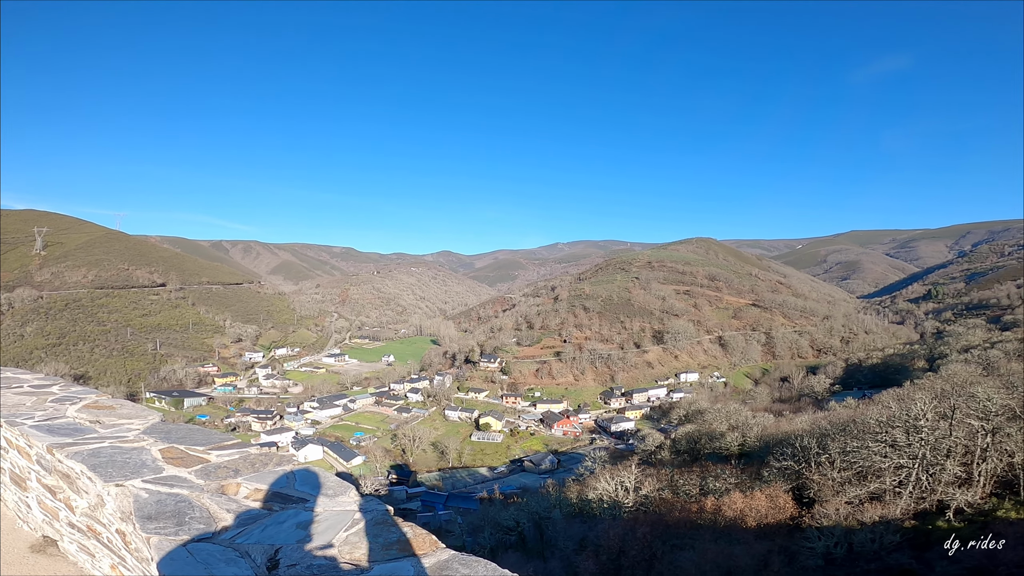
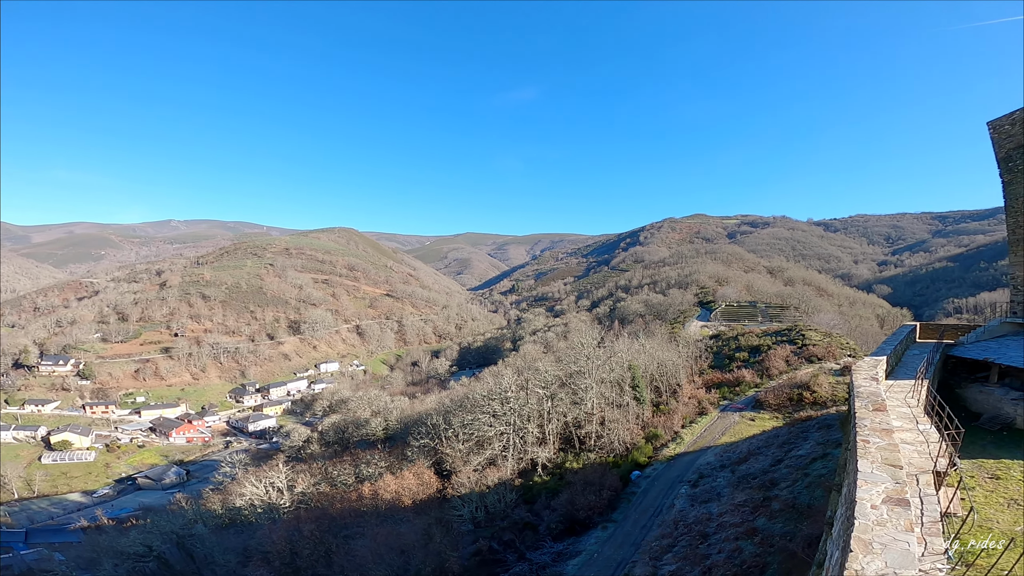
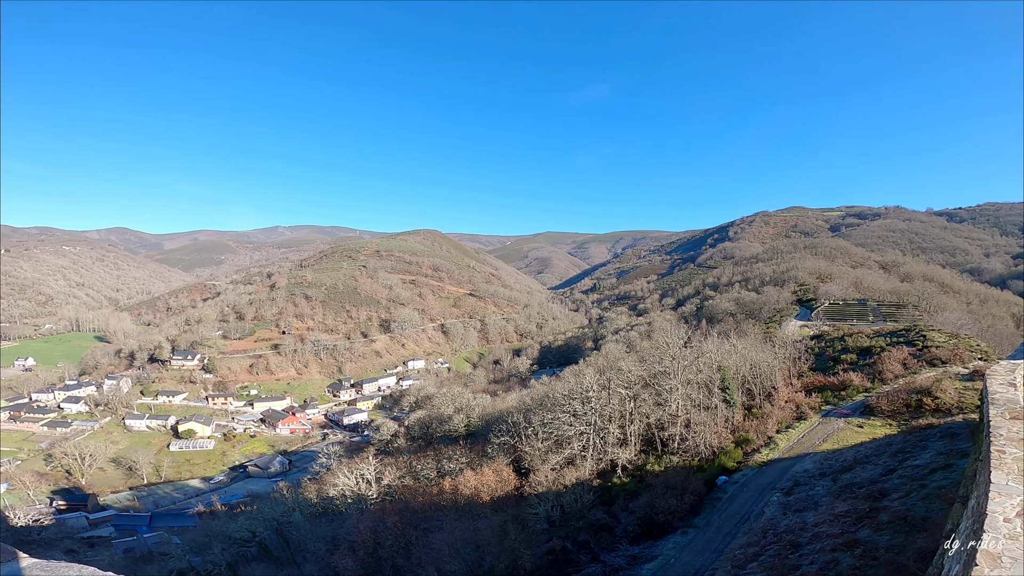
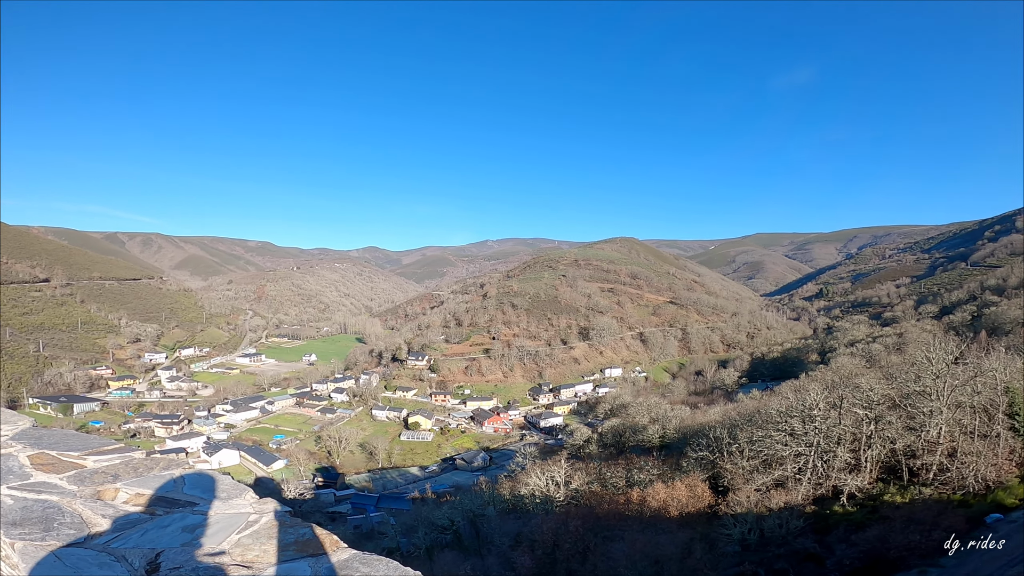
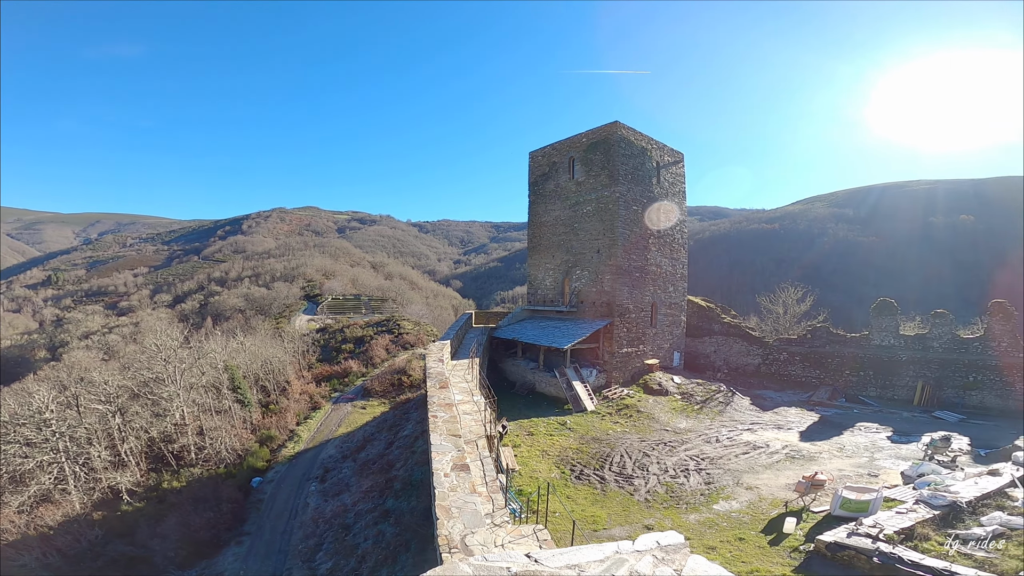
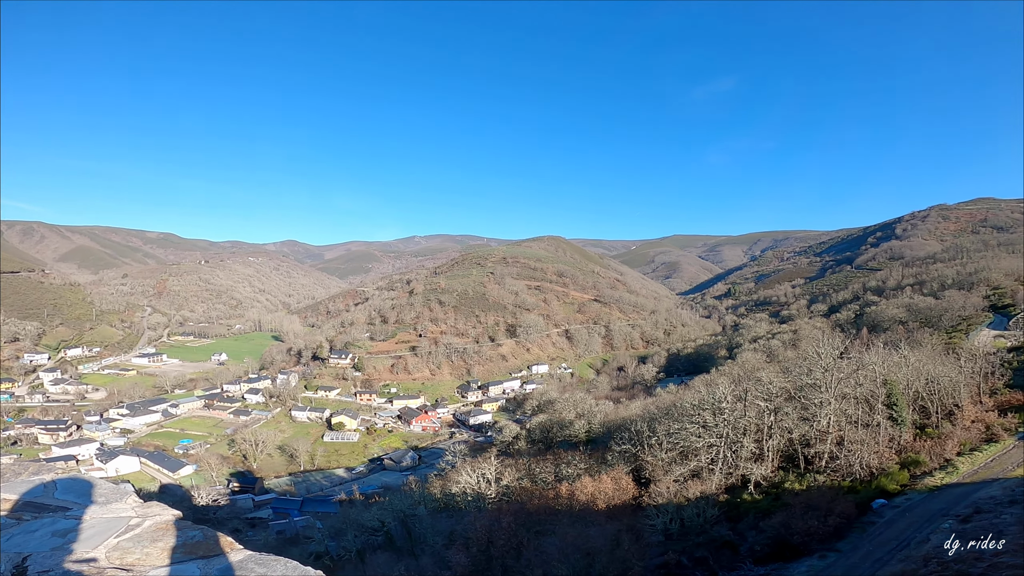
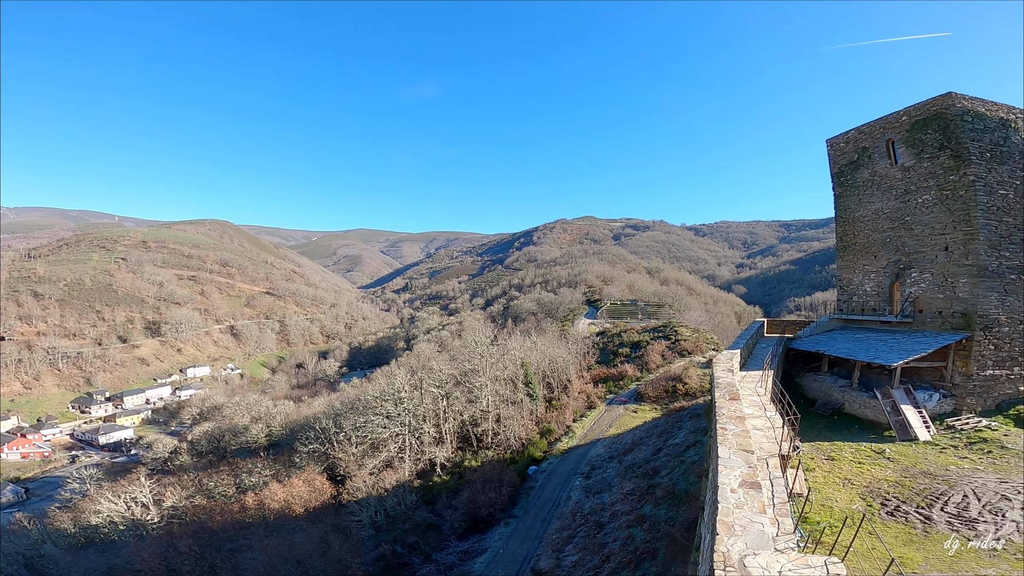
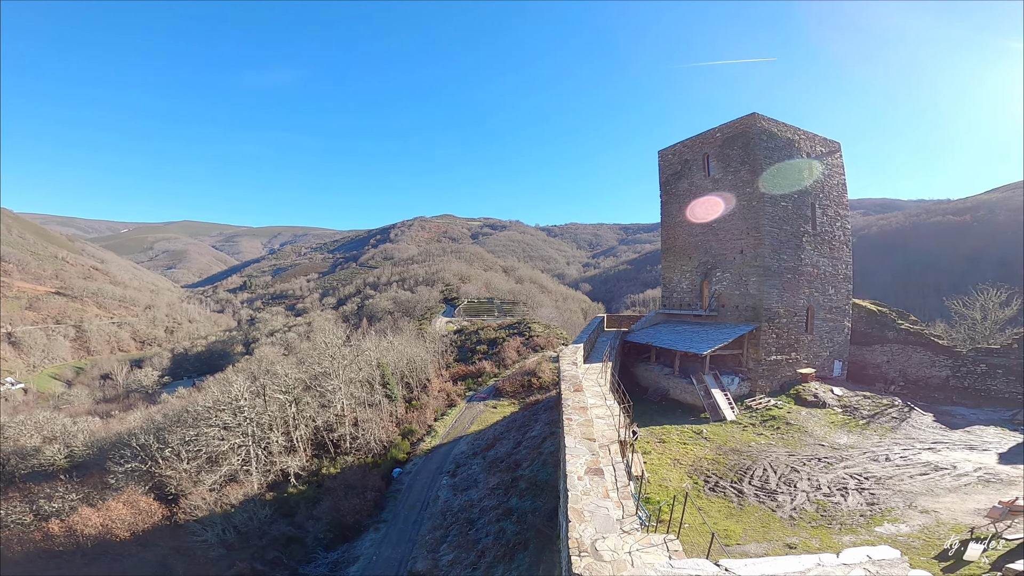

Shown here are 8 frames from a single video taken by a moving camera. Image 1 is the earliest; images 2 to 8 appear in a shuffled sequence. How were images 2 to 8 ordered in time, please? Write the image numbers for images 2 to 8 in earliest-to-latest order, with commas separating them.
4, 6, 3, 2, 7, 8, 5
